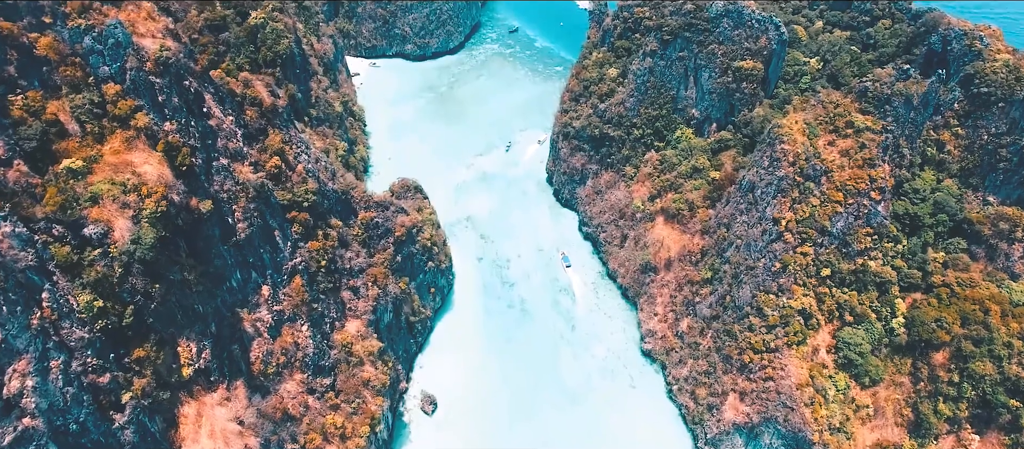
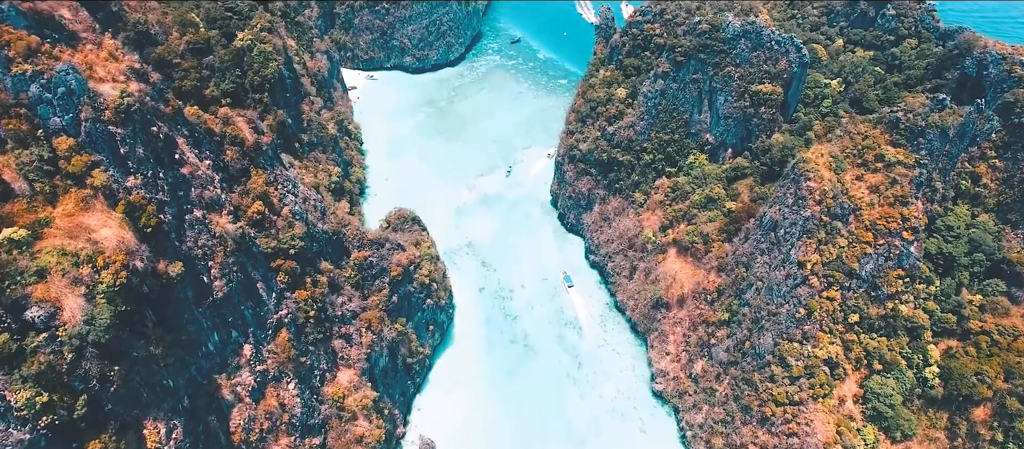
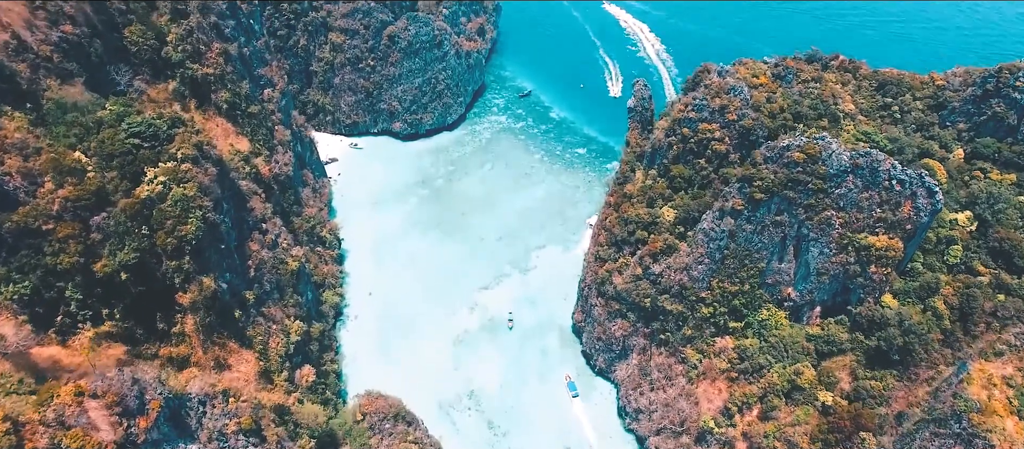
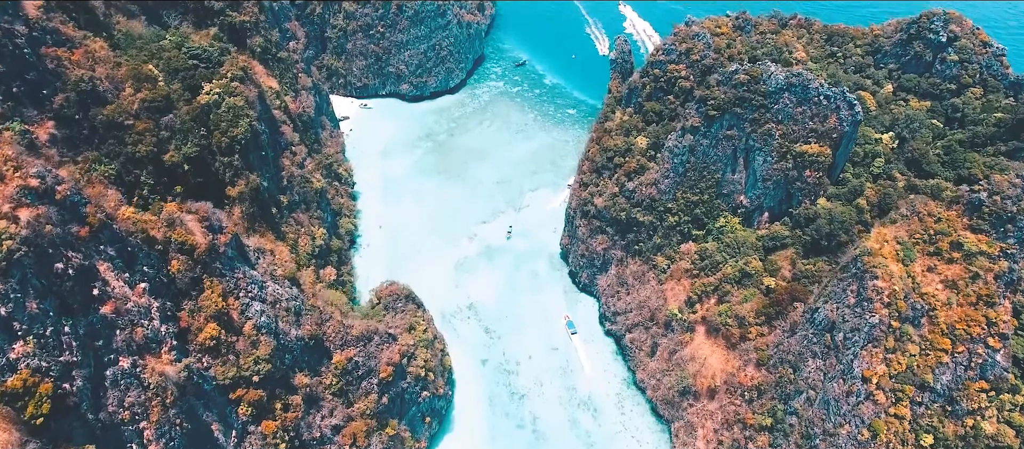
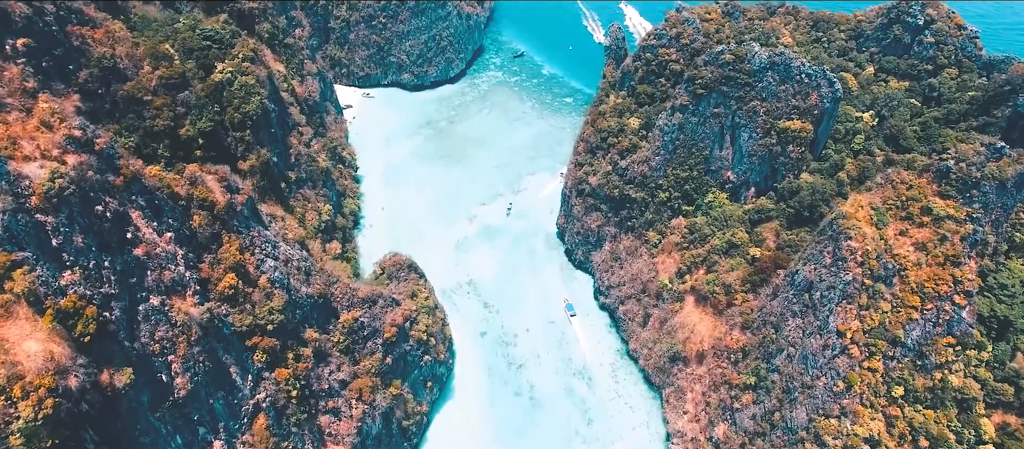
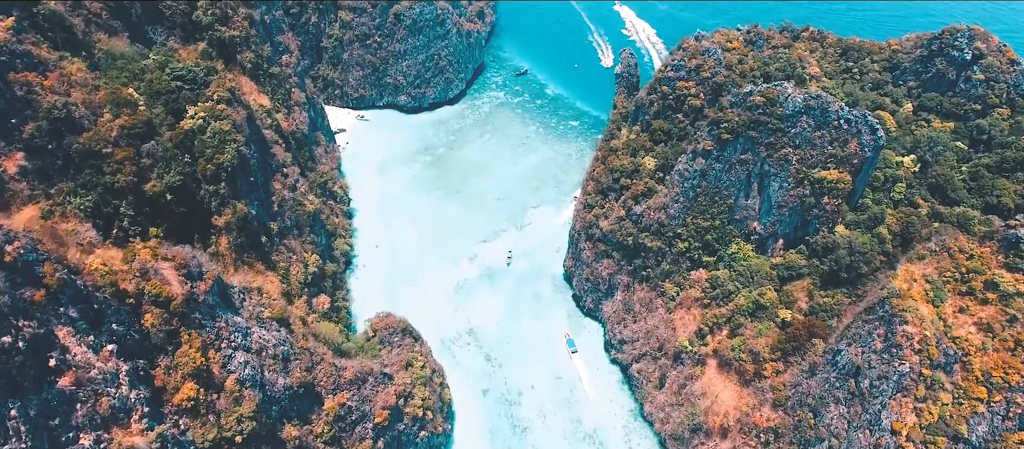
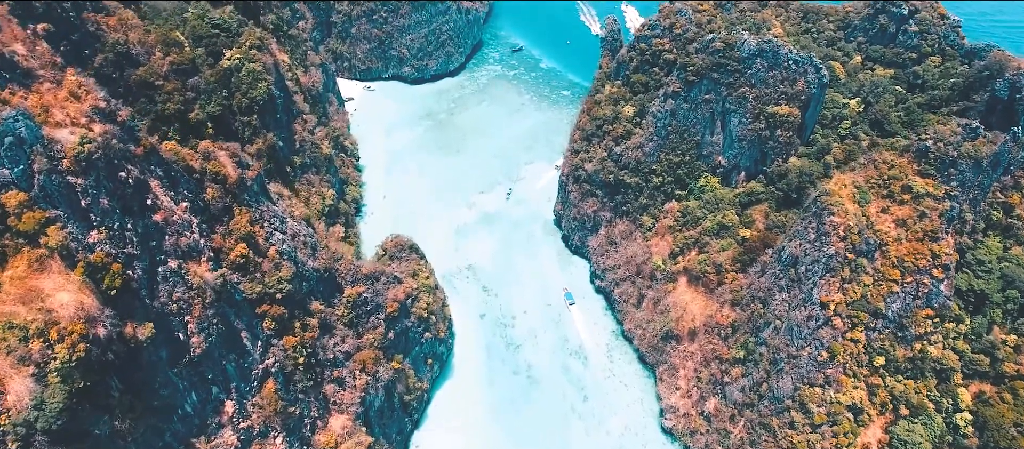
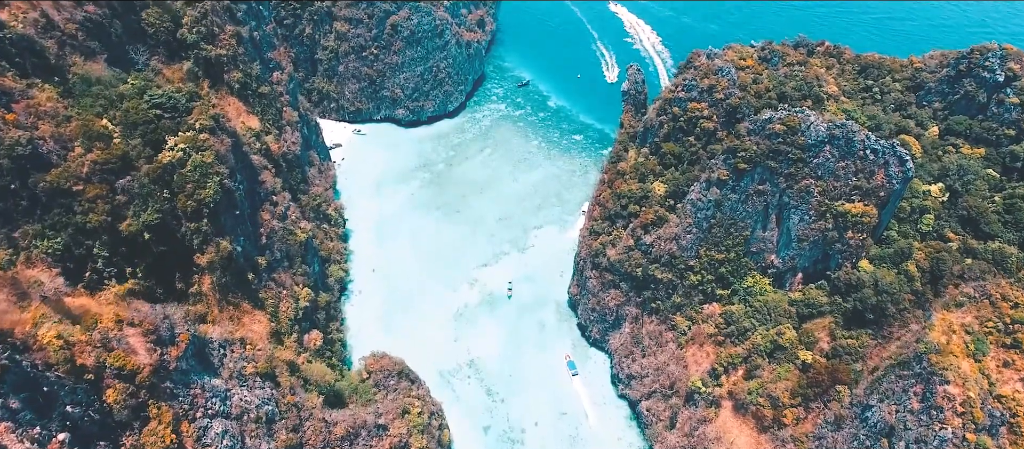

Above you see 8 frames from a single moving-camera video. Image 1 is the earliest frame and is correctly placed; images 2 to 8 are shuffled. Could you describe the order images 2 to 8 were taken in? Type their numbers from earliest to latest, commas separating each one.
2, 7, 5, 4, 6, 8, 3
